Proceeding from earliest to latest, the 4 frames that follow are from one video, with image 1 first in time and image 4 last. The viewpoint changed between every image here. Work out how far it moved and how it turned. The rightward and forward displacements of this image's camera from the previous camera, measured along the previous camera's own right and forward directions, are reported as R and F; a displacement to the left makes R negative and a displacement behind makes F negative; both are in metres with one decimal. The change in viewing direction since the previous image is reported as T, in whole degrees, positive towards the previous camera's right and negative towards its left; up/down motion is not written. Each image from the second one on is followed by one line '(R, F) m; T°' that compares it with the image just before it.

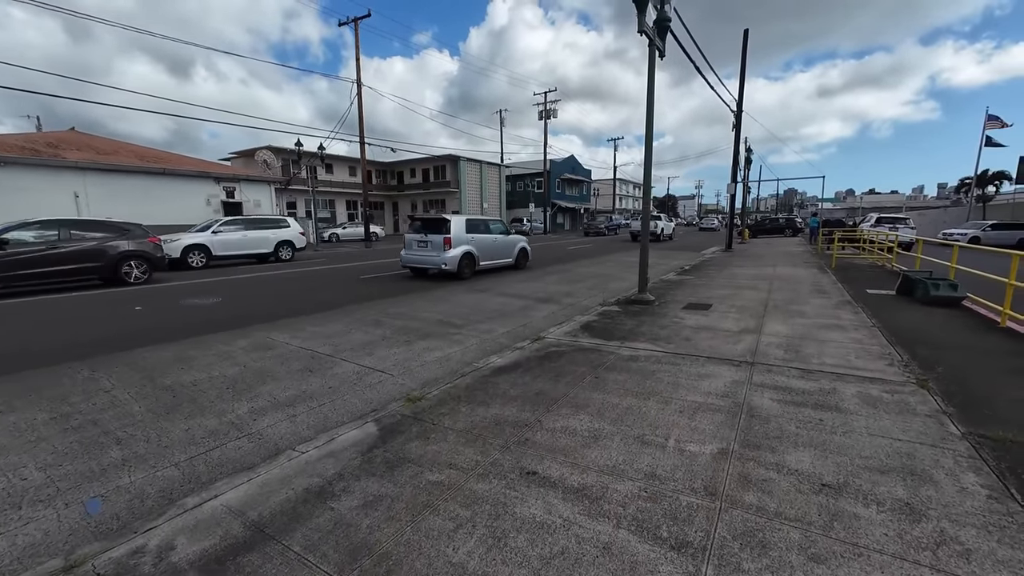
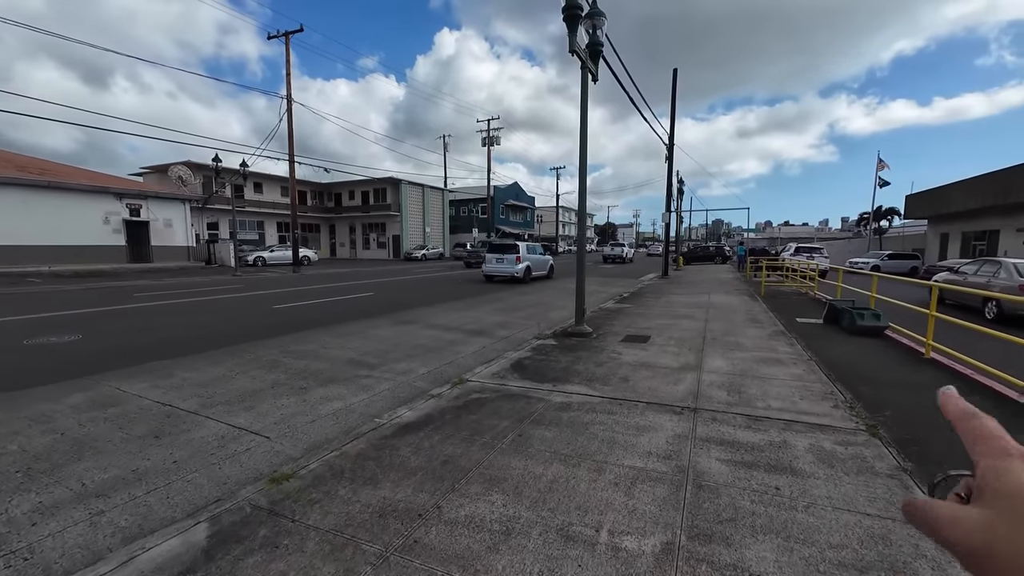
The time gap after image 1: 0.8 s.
(+0.4, +0.7) m; +7°
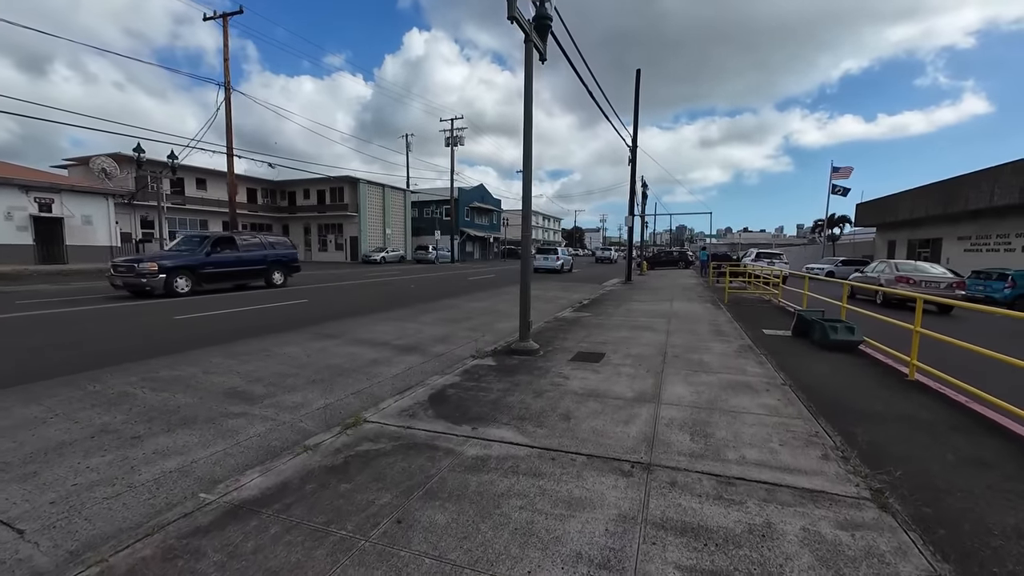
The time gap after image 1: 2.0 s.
(+0.6, +1.1) m; +4°
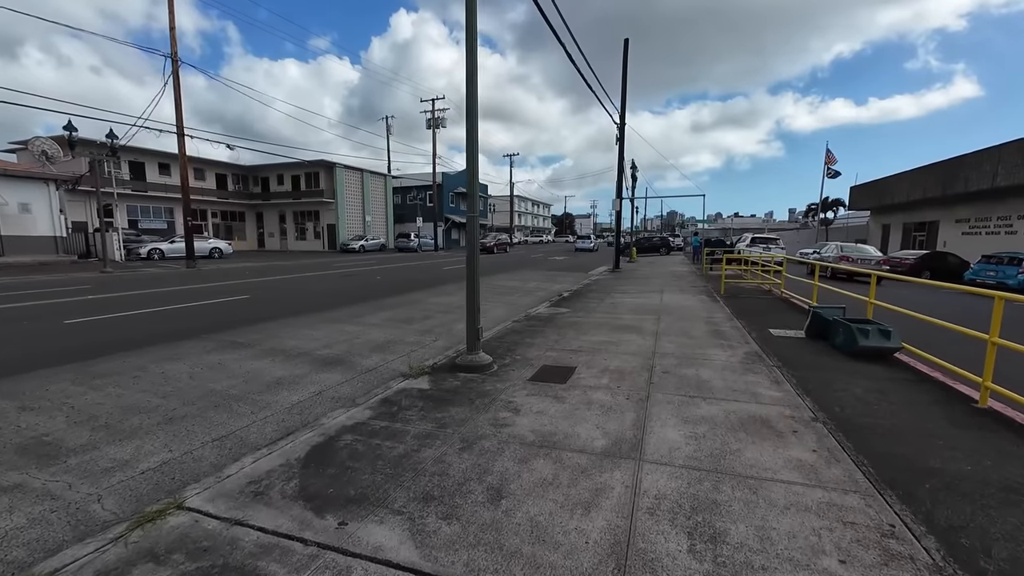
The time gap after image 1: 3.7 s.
(+0.6, +1.6) m; +1°
